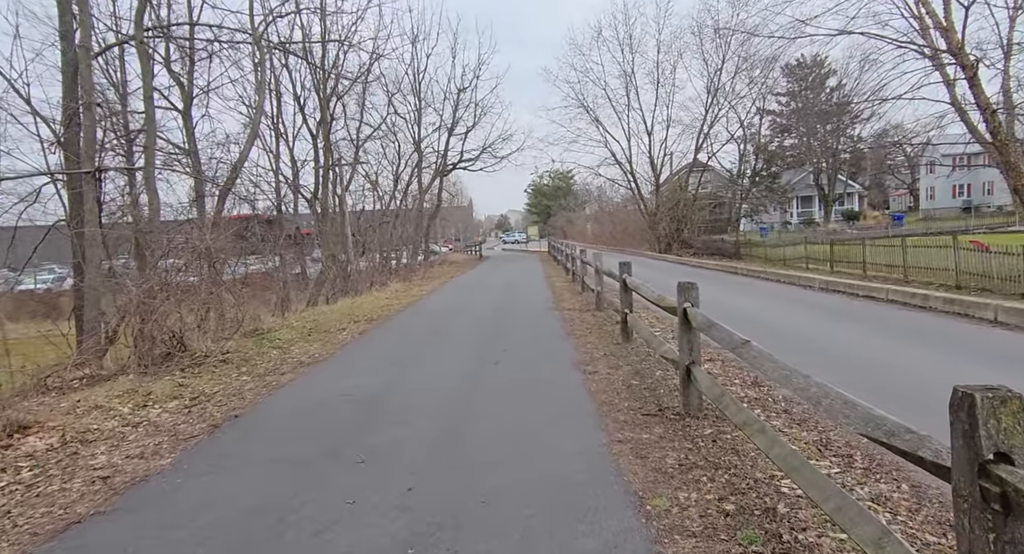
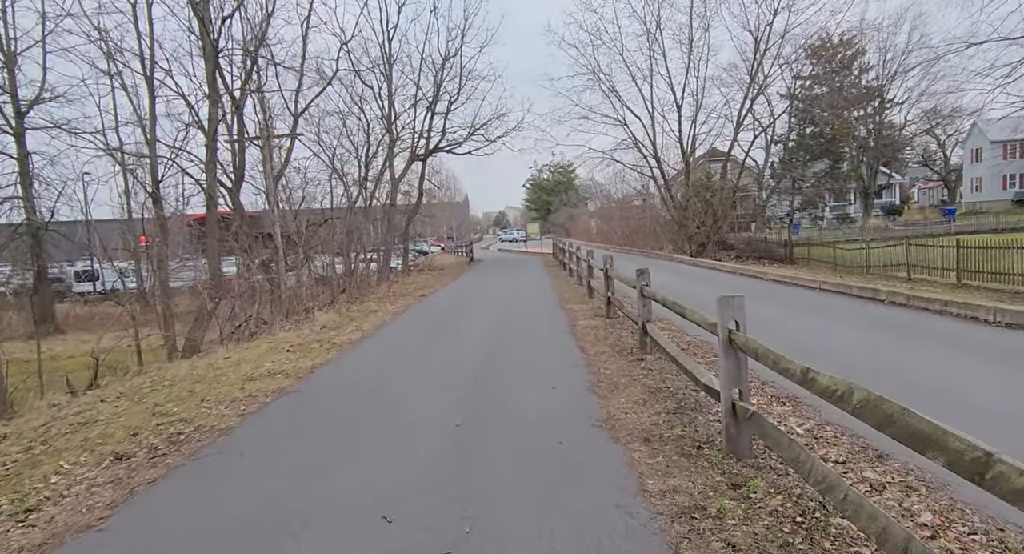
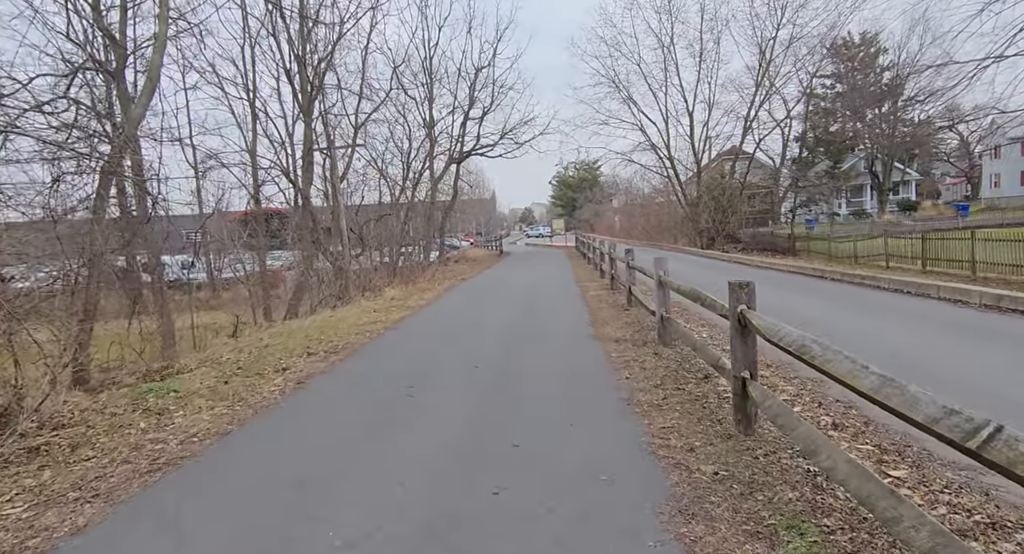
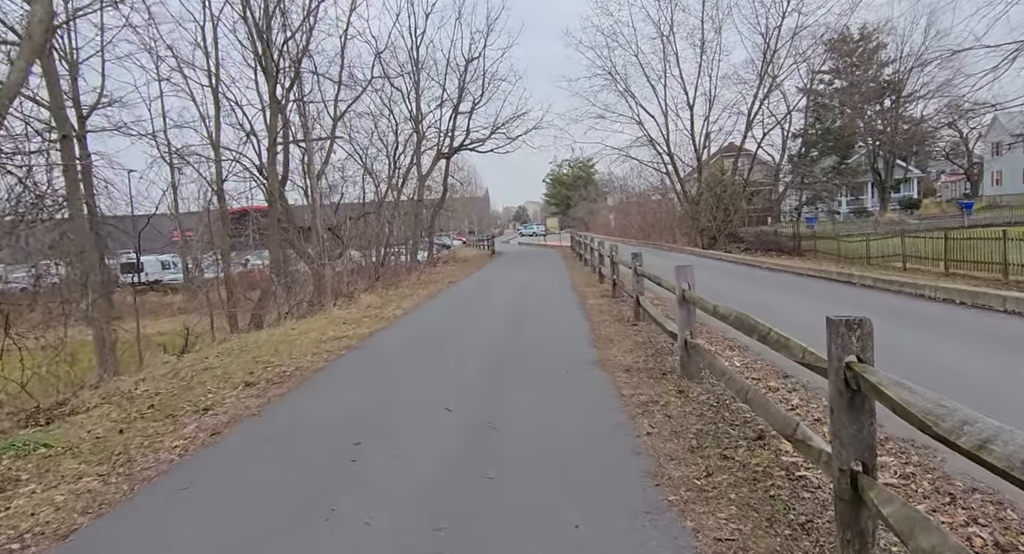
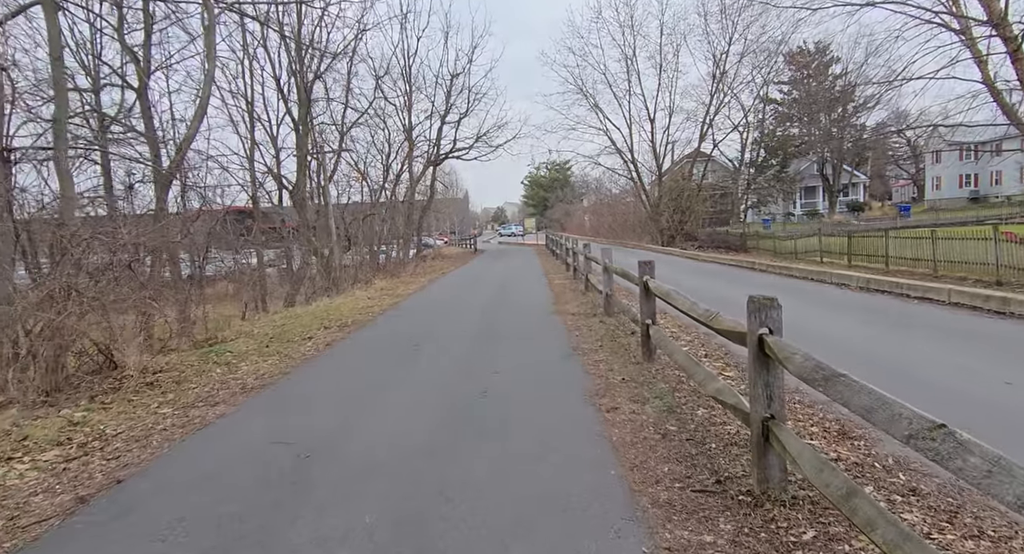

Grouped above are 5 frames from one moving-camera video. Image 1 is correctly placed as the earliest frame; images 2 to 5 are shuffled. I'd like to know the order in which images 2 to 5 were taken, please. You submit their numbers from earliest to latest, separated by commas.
5, 3, 4, 2
